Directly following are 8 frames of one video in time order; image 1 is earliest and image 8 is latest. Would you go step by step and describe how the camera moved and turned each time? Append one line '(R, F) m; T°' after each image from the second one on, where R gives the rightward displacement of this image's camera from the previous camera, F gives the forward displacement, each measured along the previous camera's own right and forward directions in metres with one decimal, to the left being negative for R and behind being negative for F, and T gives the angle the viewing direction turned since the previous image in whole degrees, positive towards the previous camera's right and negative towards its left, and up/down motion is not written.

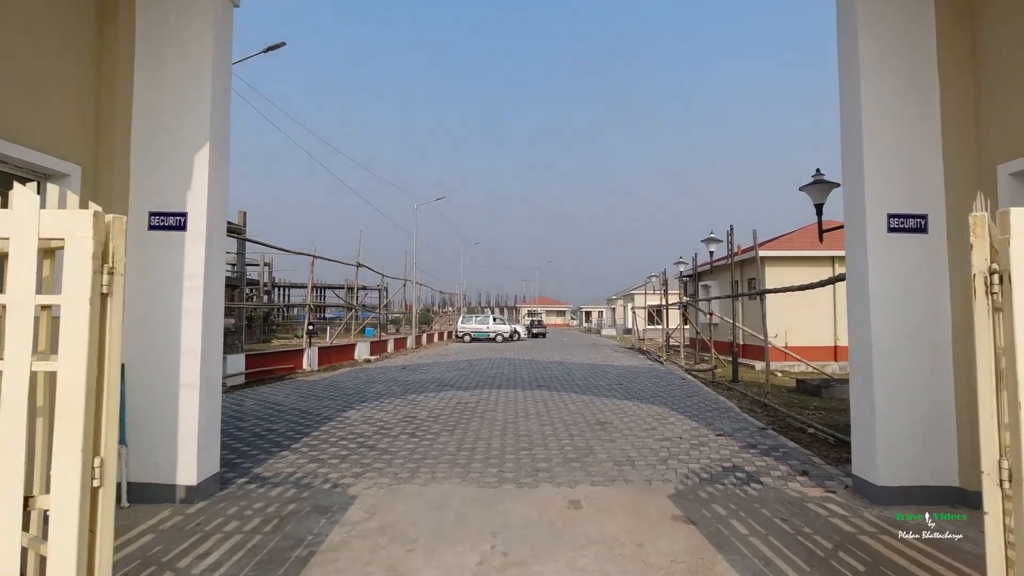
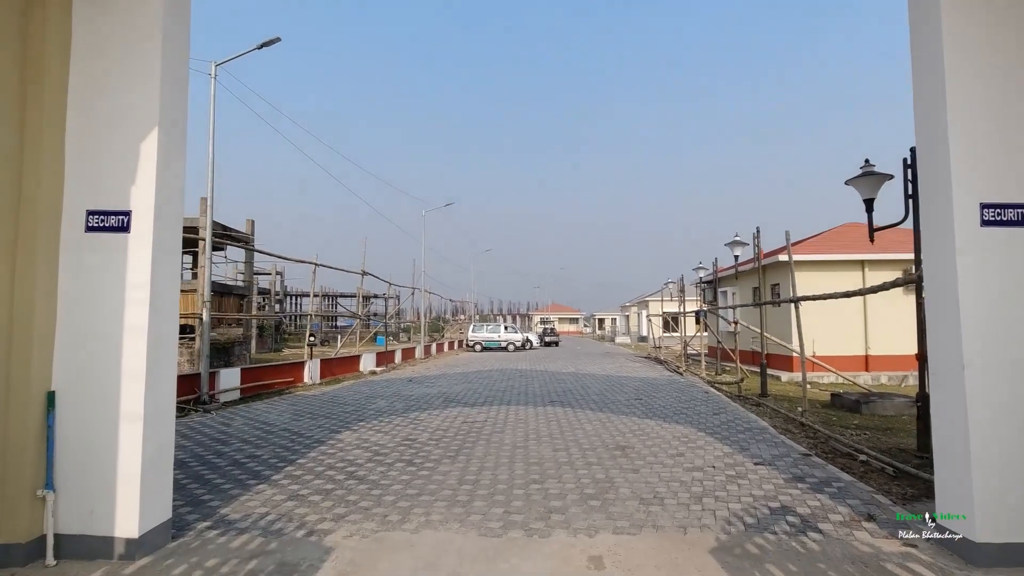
(0.0, +0.8) m; -1°
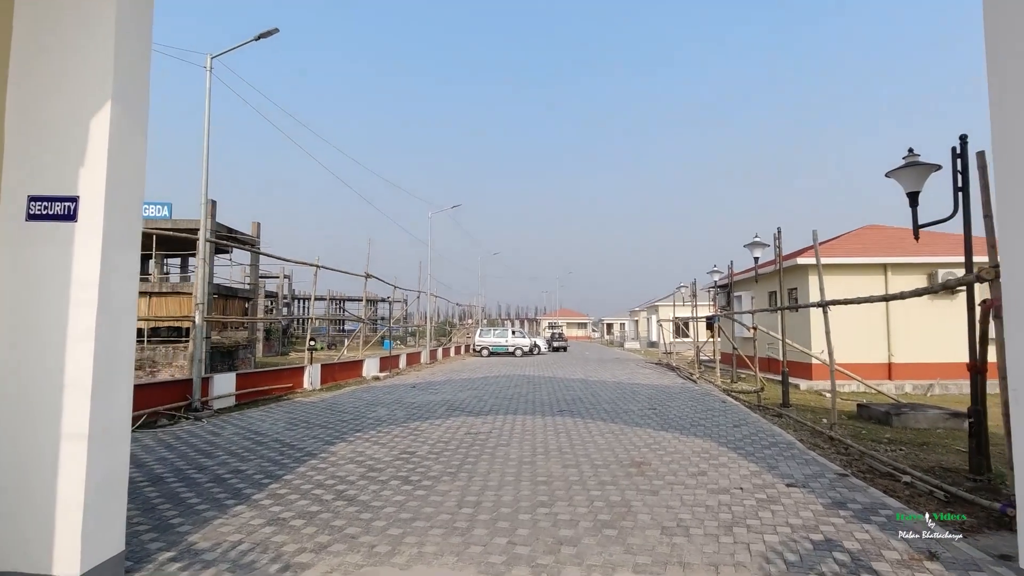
(0.0, +0.5) m; -1°
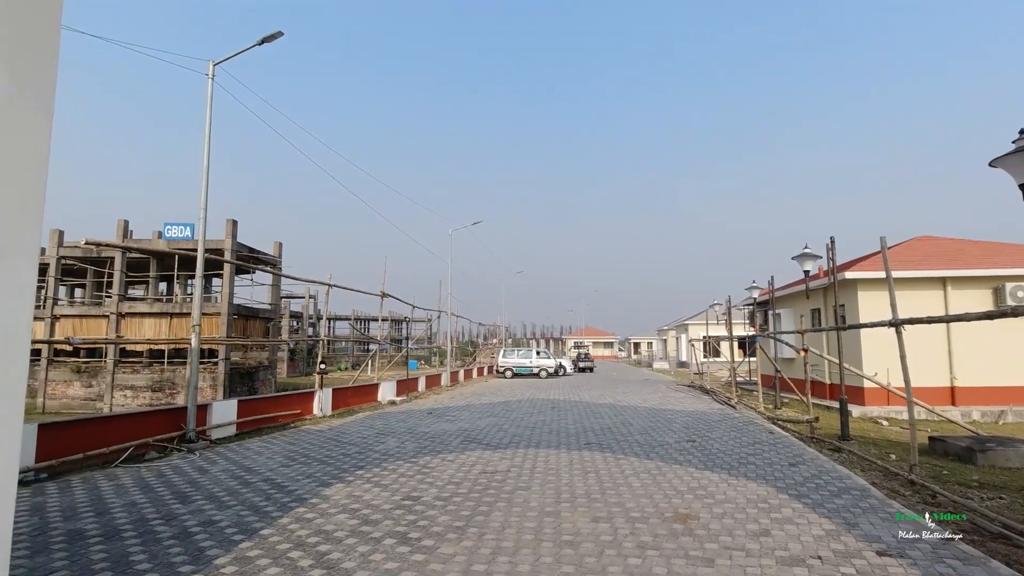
(+0.1, +0.9) m; -3°
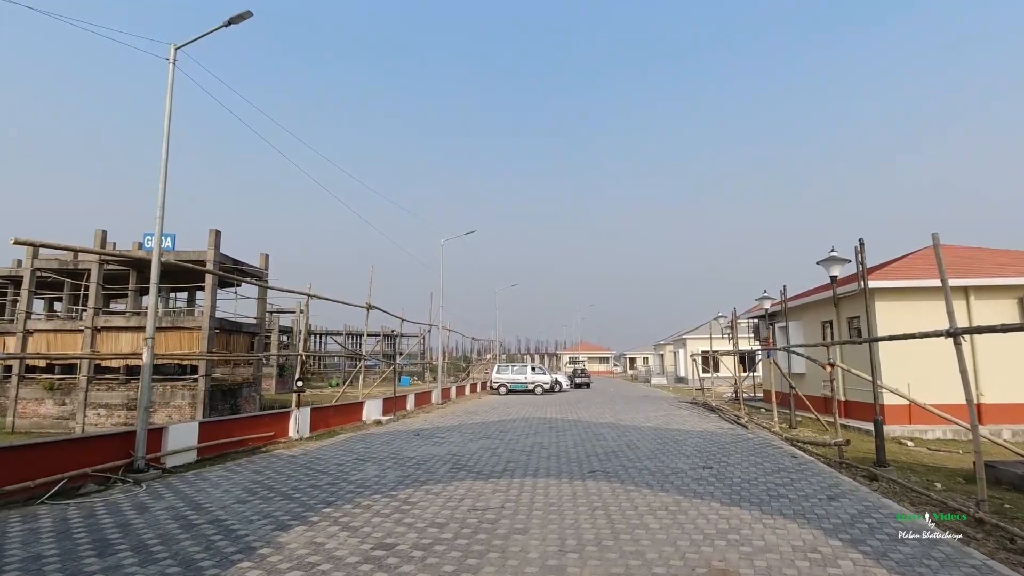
(0.0, +1.0) m; +1°
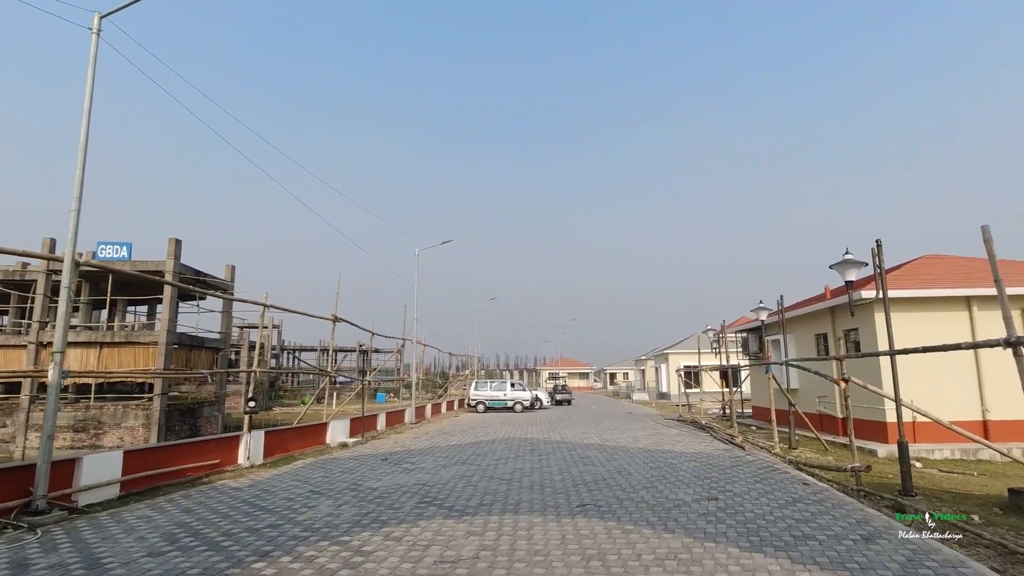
(0.0, +1.1) m; +2°
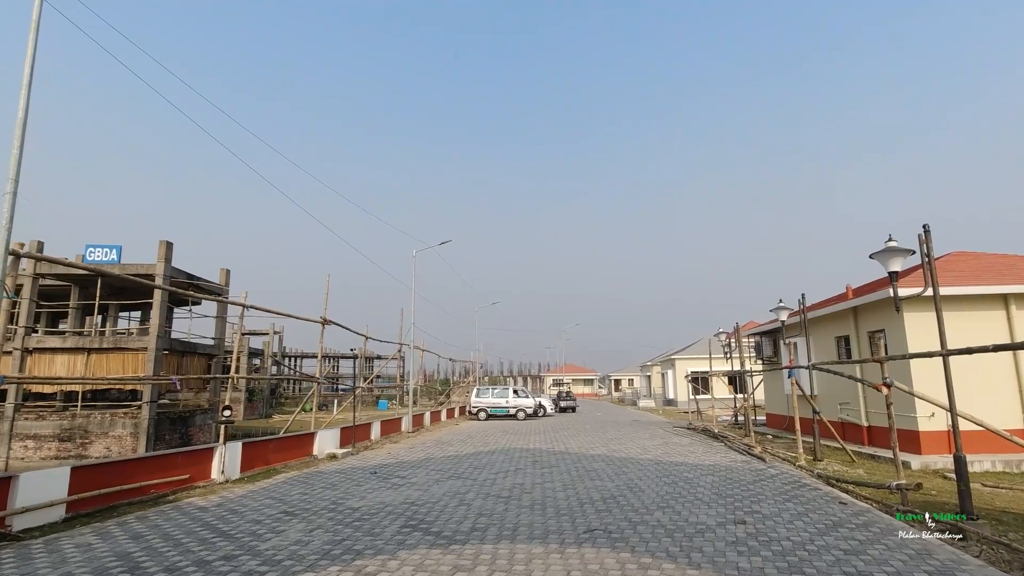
(+0.1, +0.9) m; 0°
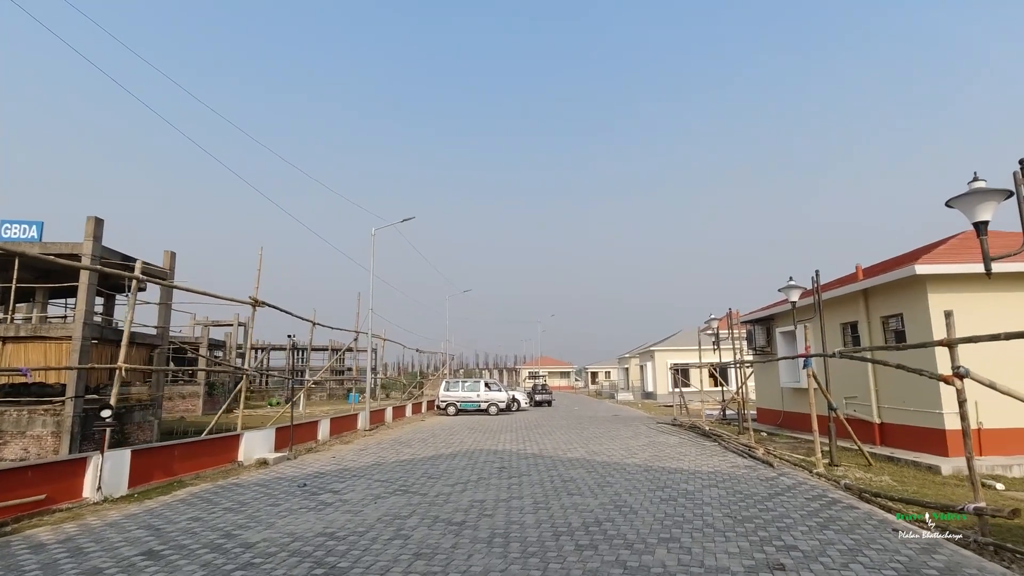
(+0.2, +1.9) m; +2°
